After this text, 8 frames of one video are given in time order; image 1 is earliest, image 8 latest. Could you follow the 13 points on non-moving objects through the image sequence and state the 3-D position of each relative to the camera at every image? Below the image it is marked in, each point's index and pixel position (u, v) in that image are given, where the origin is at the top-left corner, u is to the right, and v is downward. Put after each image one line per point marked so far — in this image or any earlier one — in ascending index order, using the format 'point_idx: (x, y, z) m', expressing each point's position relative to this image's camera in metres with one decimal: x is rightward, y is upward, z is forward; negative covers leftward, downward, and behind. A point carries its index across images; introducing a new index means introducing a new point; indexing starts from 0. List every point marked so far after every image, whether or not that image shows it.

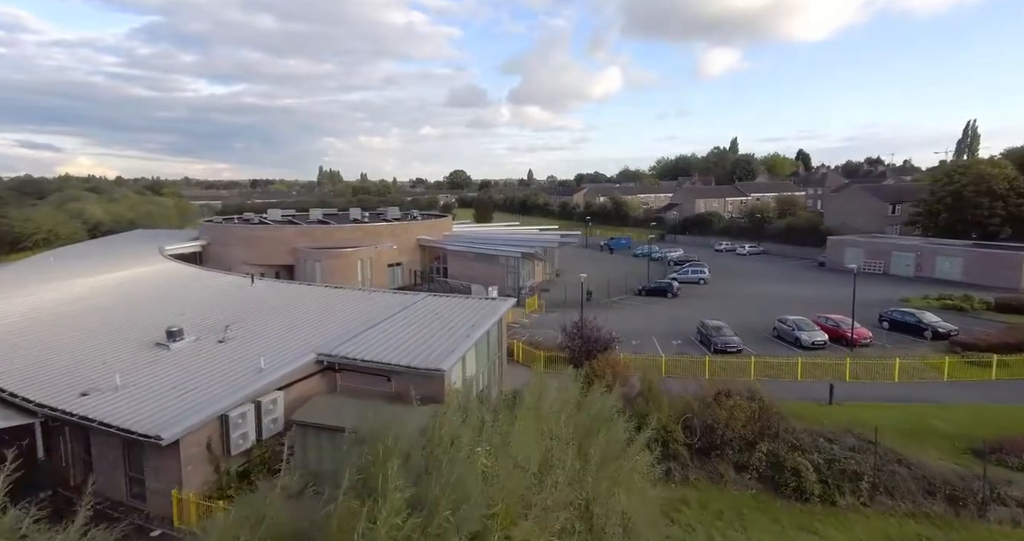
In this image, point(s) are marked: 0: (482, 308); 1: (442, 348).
0: (-1.0, -1.4, +18.3) m
1: (-1.9, -2.2, +14.1) m
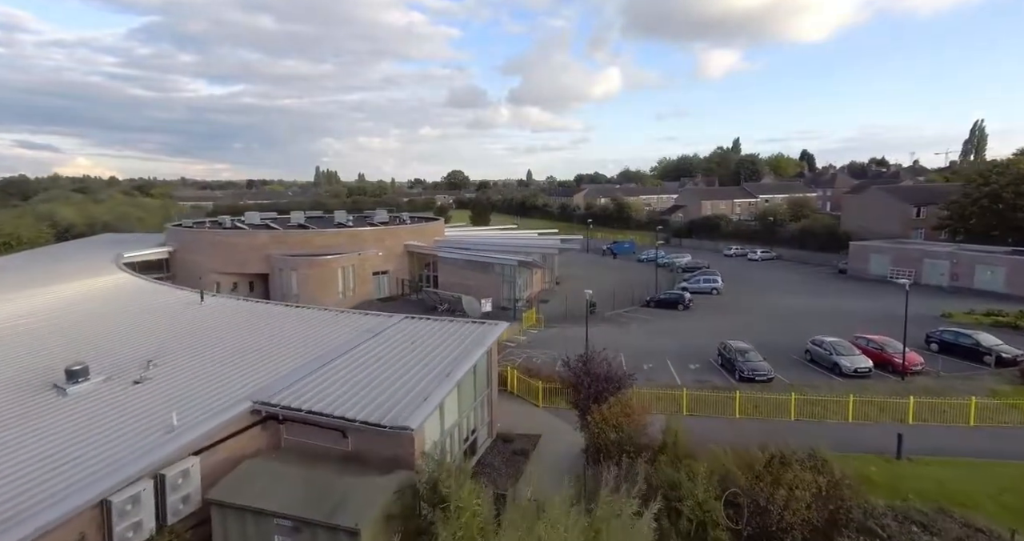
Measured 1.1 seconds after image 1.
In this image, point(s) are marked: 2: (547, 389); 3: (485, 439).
0: (-1.2, -1.9, +15.2) m
1: (-2.1, -2.7, +11.0) m
2: (+1.2, -4.1, +17.4) m
3: (-0.8, -4.8, +14.3) m
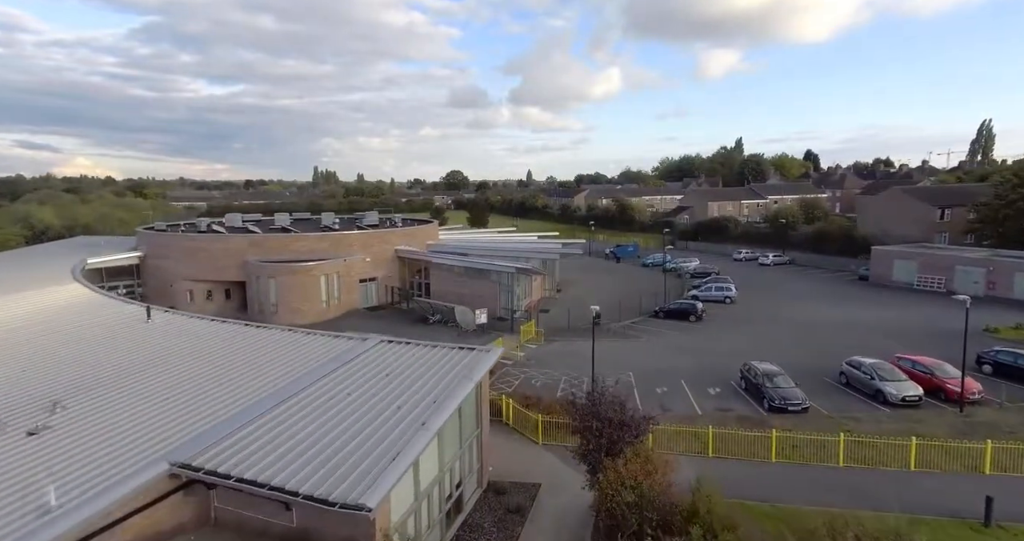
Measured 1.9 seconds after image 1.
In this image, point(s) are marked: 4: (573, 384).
0: (-1.4, -2.4, +12.8) m
1: (-2.3, -3.2, +8.6) m
2: (+1.1, -4.6, +14.9) m
3: (-0.9, -5.2, +11.8) m
4: (+2.4, -4.4, +19.2) m
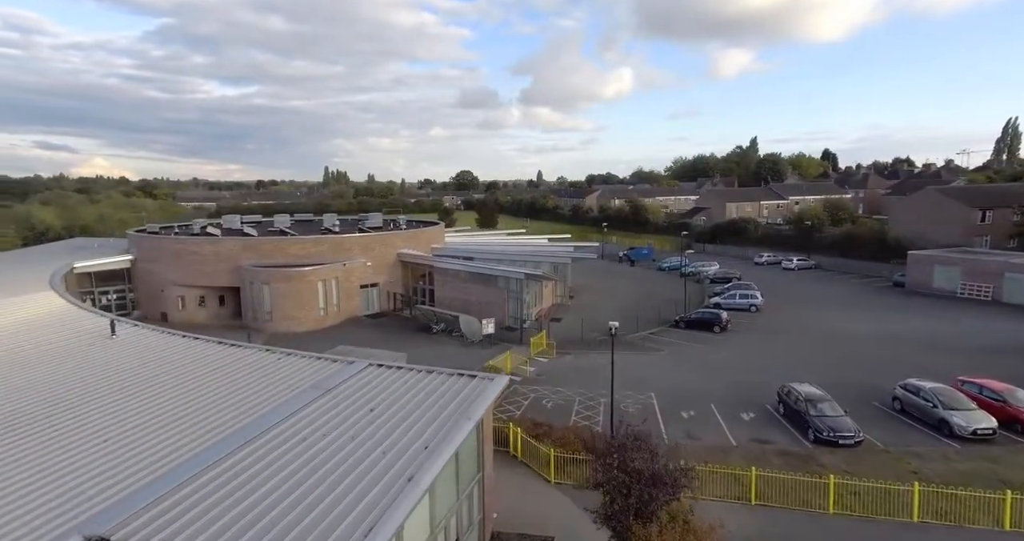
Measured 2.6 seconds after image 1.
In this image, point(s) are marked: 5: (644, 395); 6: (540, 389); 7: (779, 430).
0: (-1.2, -2.7, +10.9) m
1: (-2.2, -3.5, +6.7) m
2: (+1.3, -4.9, +13.0) m
3: (-0.8, -5.5, +9.9) m
4: (+2.7, -4.7, +17.3) m
5: (+4.8, -4.5, +18.3) m
6: (+1.1, -4.6, +19.4) m
7: (+8.1, -4.9, +15.2) m
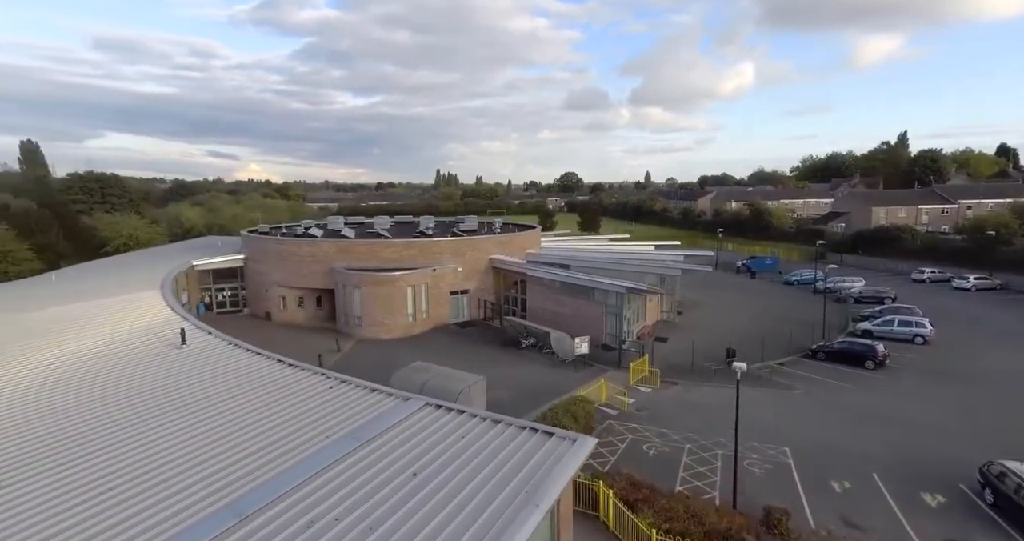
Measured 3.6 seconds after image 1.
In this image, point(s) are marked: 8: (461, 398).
0: (+0.3, -3.1, +8.4) m
1: (-1.6, -3.8, +4.5) m
2: (+3.1, -5.4, +10.0) m
3: (+0.4, -6.0, +7.4) m
4: (+5.3, -5.3, +13.9) m
5: (+7.6, -5.2, +14.4) m
6: (+4.2, -5.1, +16.3) m
7: (+10.2, -5.6, +10.8) m
8: (-1.6, -4.0, +15.5) m
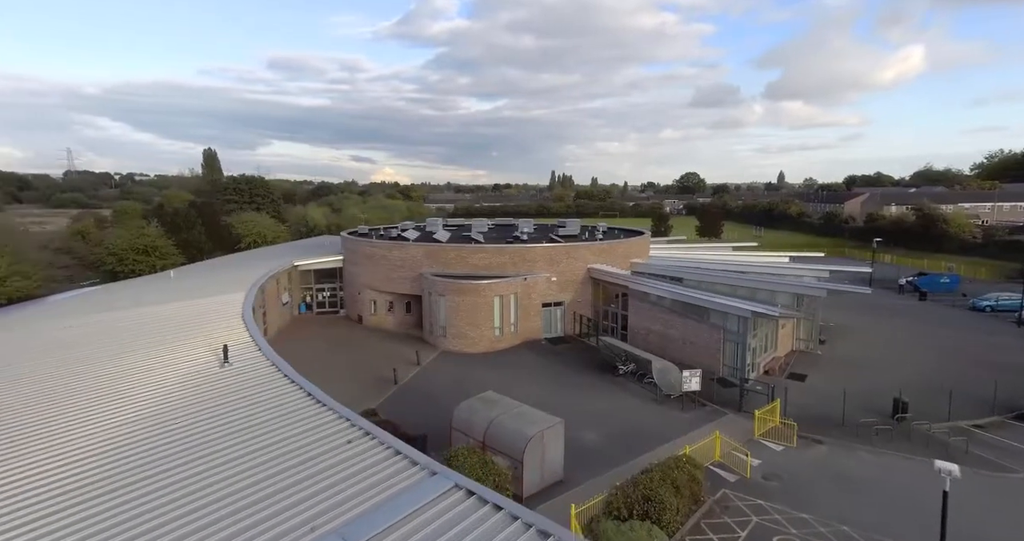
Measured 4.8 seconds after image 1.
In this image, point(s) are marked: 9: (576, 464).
0: (+0.8, -3.6, +5.4) m
1: (-1.9, -4.2, +2.0) m
2: (+3.8, -6.0, +6.3) m
3: (+0.6, -6.5, +4.4) m
4: (+6.8, -6.0, +9.6) m
5: (+9.2, -6.0, +9.6) m
6: (+6.2, -5.8, +12.2) m
7: (+10.9, -6.5, +5.5) m
8: (+0.5, -4.4, +12.7) m
9: (+1.9, -5.6, +14.5) m
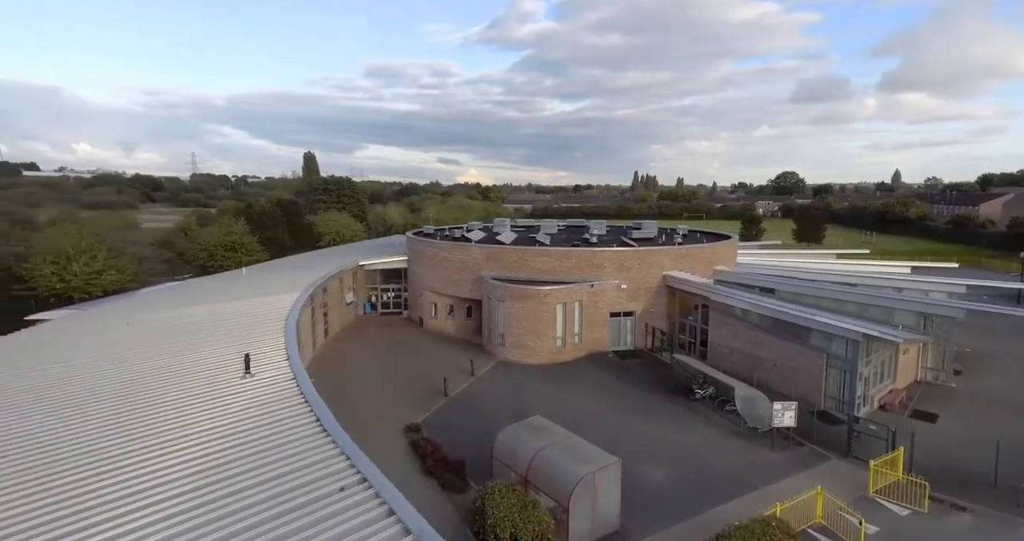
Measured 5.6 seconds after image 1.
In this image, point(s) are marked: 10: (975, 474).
0: (+0.6, -3.8, +3.4) m
1: (-2.6, -4.4, +0.5) m
2: (+3.7, -6.3, +3.9) m
3: (+0.2, -6.7, +2.5) m
4: (+7.2, -6.4, +6.7) m
5: (+9.5, -6.4, +6.3) m
6: (+7.0, -6.2, +9.4) m
7: (+10.6, -6.9, +2.0) m
8: (+1.5, -4.7, +10.7) m
9: (+3.1, -5.9, +12.3) m
10: (+12.3, -5.5, +13.2) m
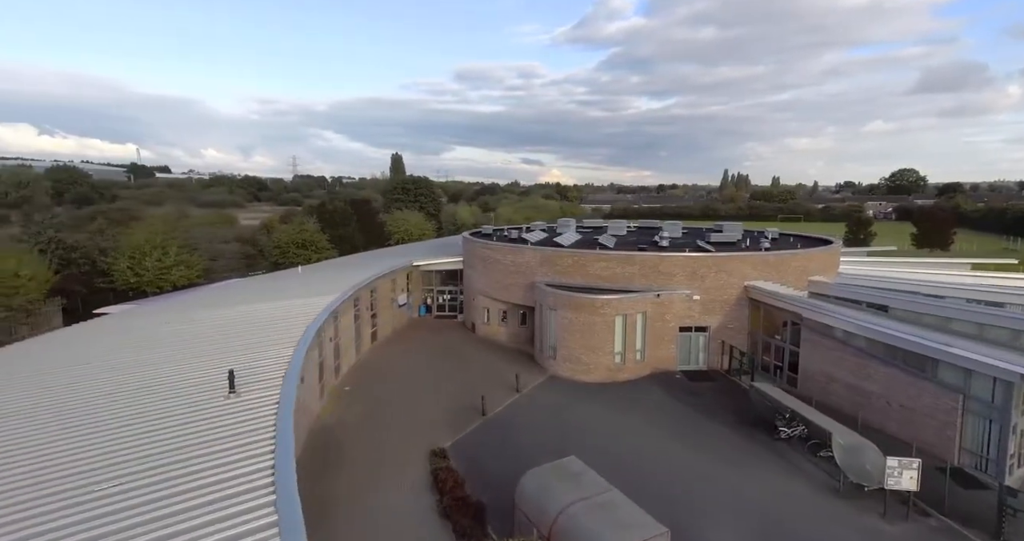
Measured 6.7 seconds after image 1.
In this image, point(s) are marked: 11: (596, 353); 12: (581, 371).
0: (-0.3, -4.0, +1.3) m
1: (-3.9, -4.5, -1.1) m
2: (+2.8, -6.5, +1.2) m
3: (-0.9, -6.8, +0.4) m
4: (+6.6, -6.7, +3.4) m
5: (+8.9, -6.8, +2.7) m
6: (+6.9, -6.5, +6.1) m
7: (+9.3, -7.4, -1.7) m
8: (+1.7, -4.9, +8.3) m
9: (+3.5, -6.2, +9.6) m
10: (+12.7, -6.0, +9.1) m
11: (+3.2, -3.2, +19.5) m
12: (+2.7, -3.9, +19.8) m
